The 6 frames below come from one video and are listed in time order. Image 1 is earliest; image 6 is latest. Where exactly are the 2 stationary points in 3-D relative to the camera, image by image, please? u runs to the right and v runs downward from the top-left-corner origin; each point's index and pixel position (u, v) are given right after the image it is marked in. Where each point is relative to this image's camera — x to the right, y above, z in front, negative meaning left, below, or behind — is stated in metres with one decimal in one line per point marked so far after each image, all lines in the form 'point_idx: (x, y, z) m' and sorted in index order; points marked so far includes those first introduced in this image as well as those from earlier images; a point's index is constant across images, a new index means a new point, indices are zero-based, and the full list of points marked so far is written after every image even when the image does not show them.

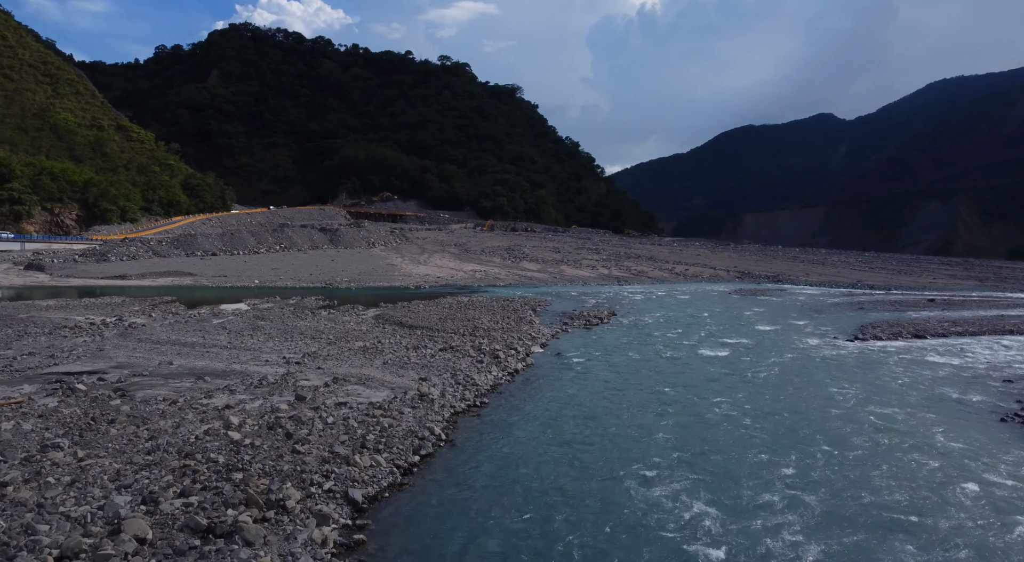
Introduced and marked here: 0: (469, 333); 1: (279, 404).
0: (-0.9, -1.2, +12.5) m
1: (-2.7, -1.4, +6.8) m
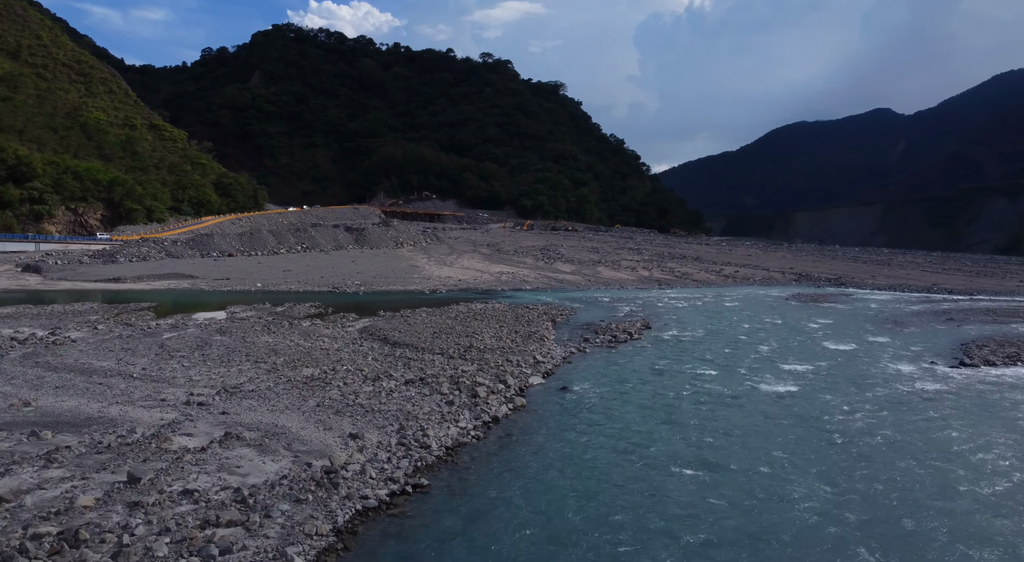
0: (-0.9, -1.3, +9.9) m
1: (-3.1, -1.6, +4.4) m
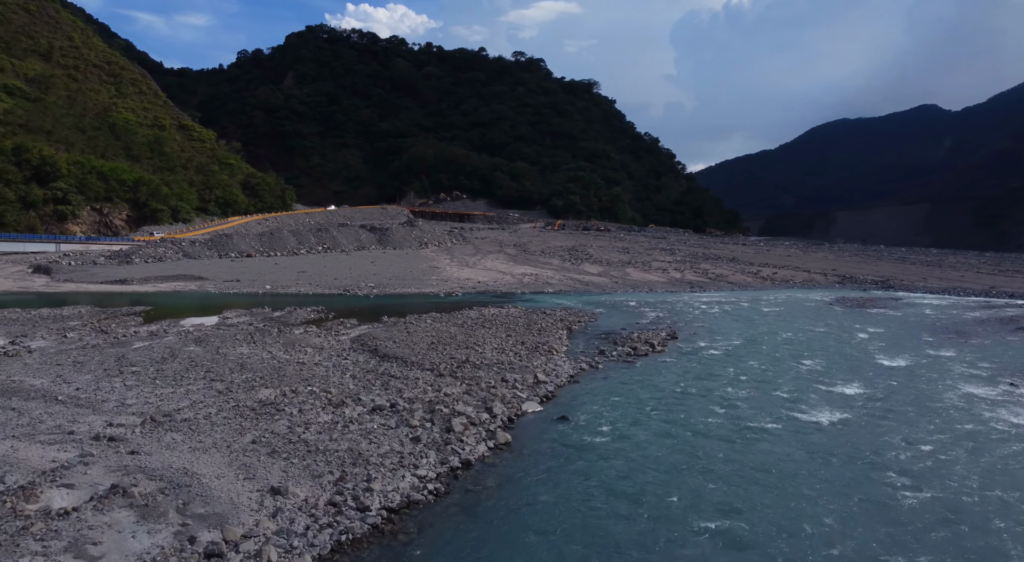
0: (-1.0, -1.4, +8.6) m
1: (-3.5, -1.6, +3.2) m
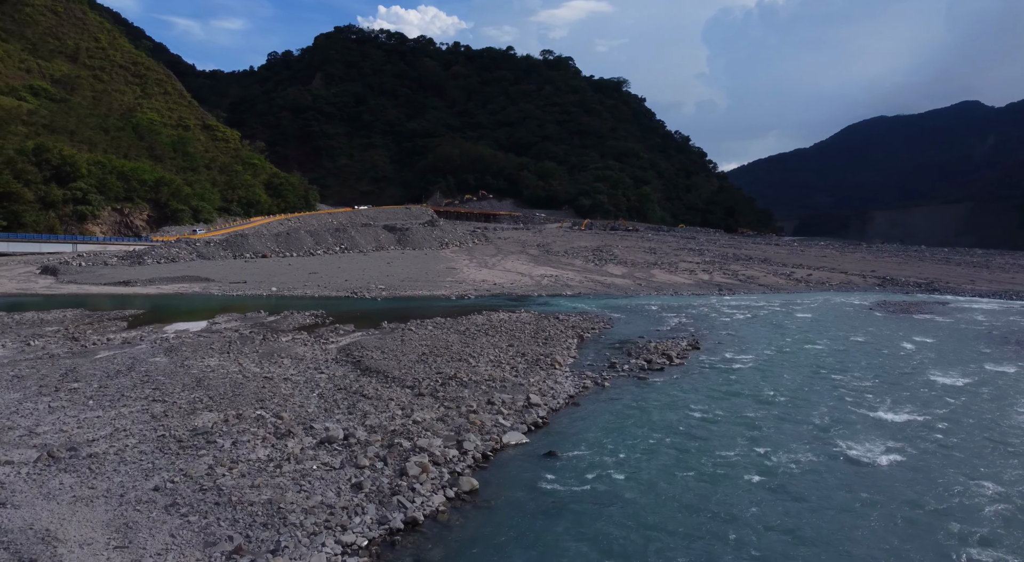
0: (-1.1, -1.5, +7.5) m
1: (-3.9, -1.7, +2.2) m
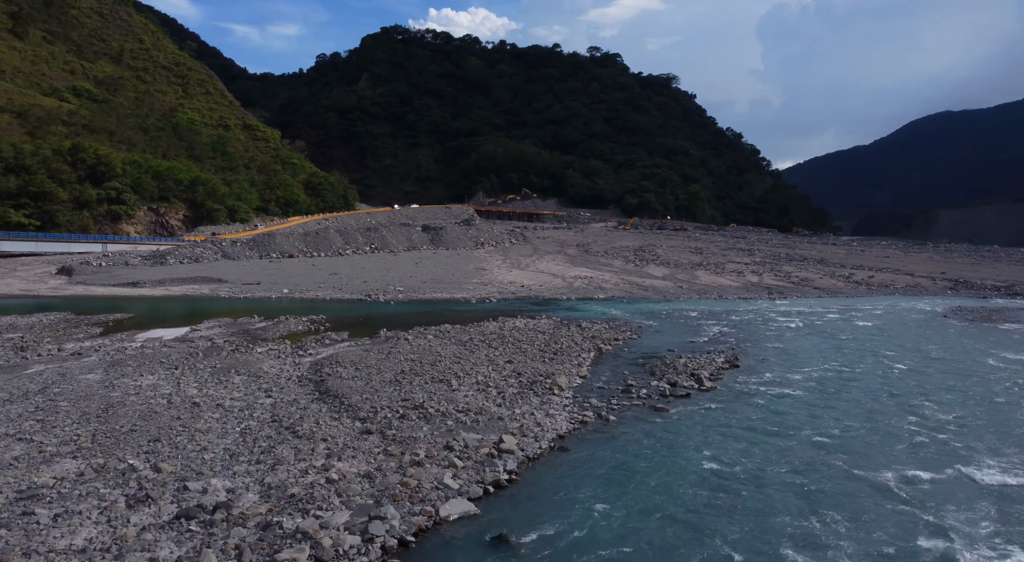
0: (-1.5, -1.6, +5.8) m
1: (-4.7, -1.8, +0.8) m
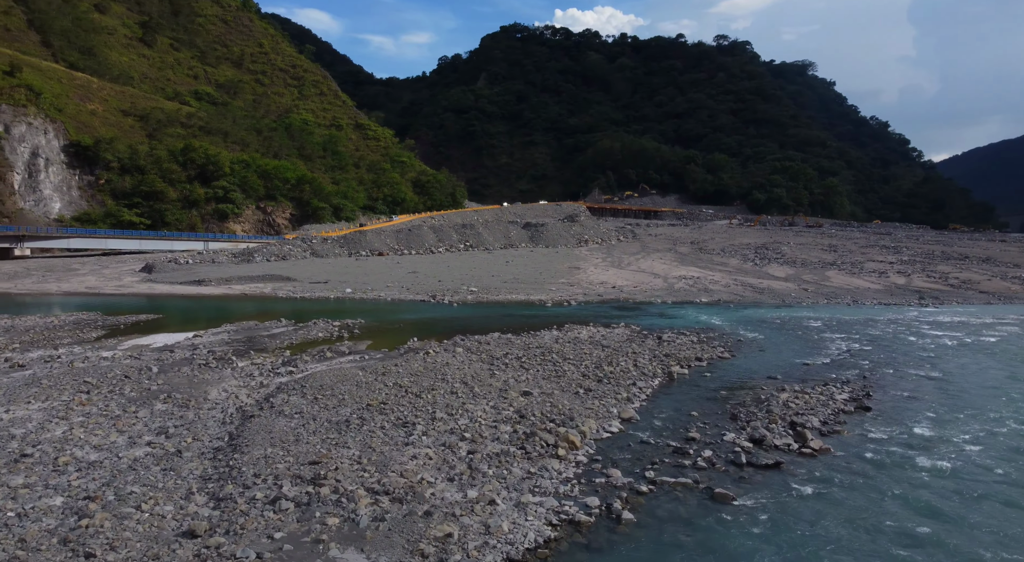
0: (-2.1, -1.6, +3.4) m
1: (-6.3, -1.8, -0.9) m
